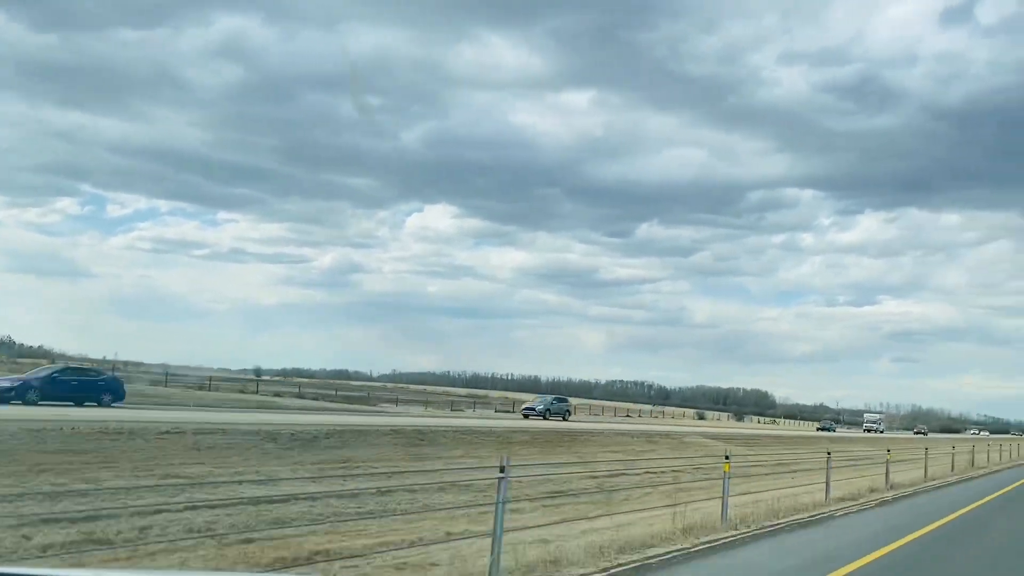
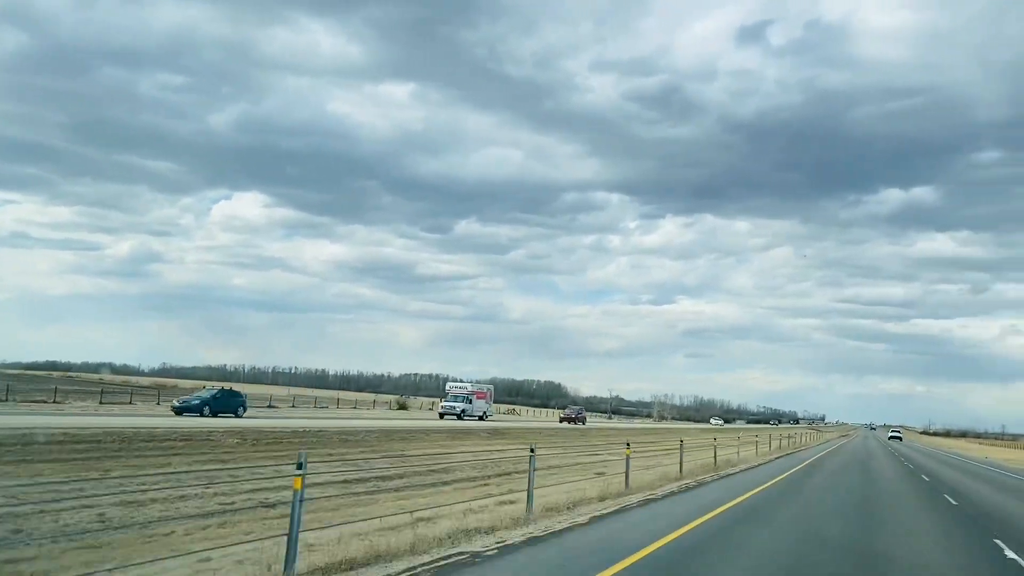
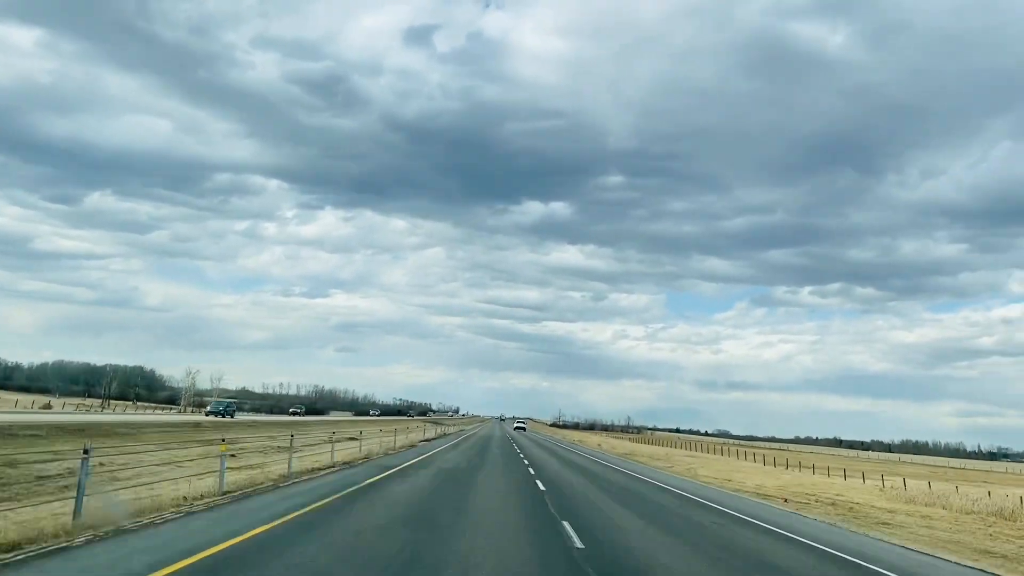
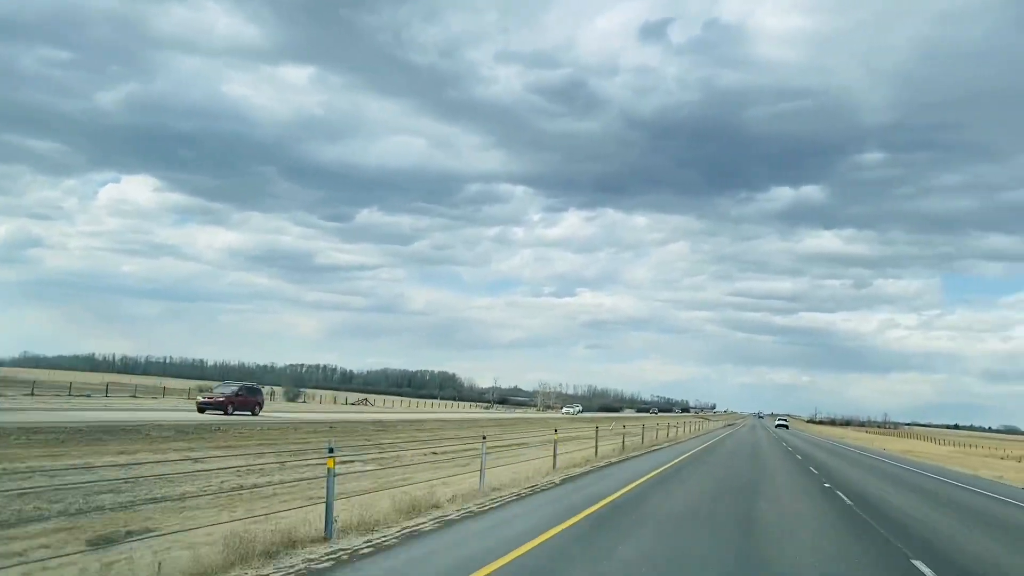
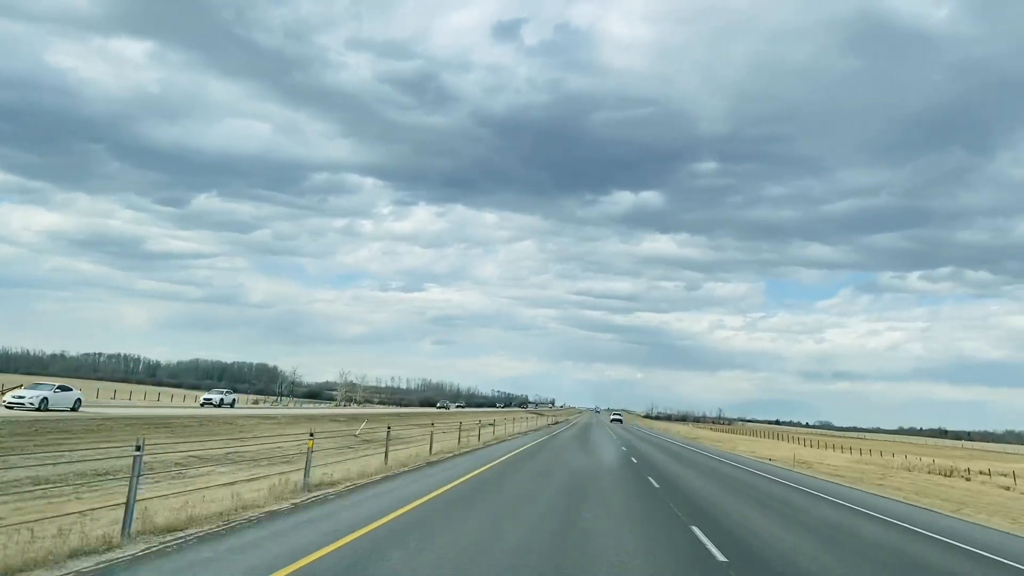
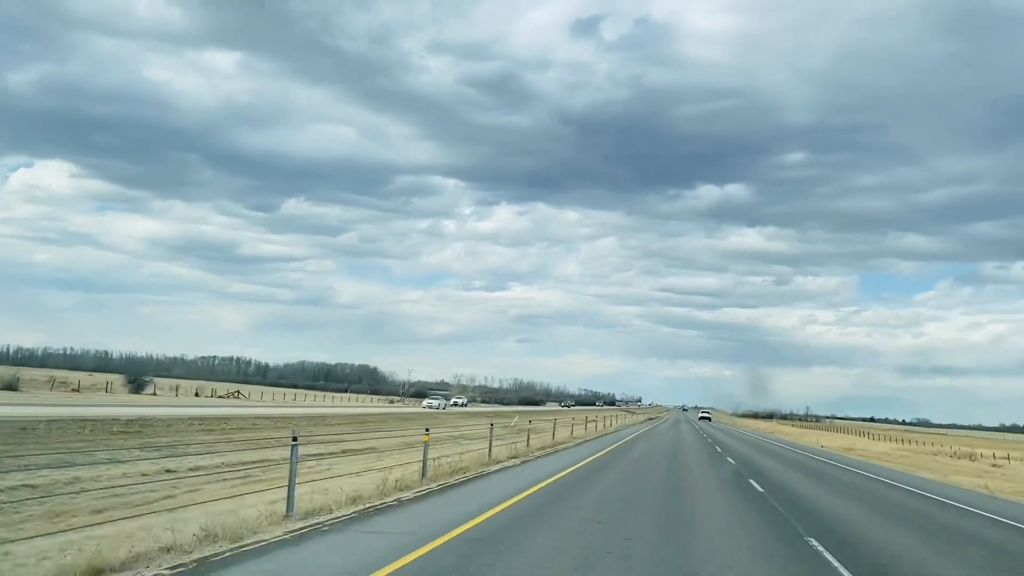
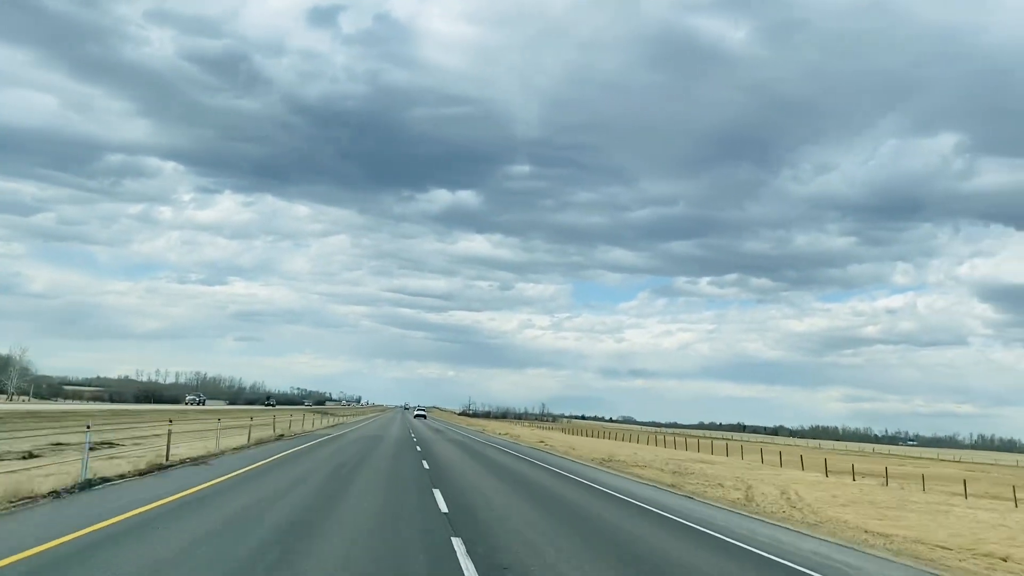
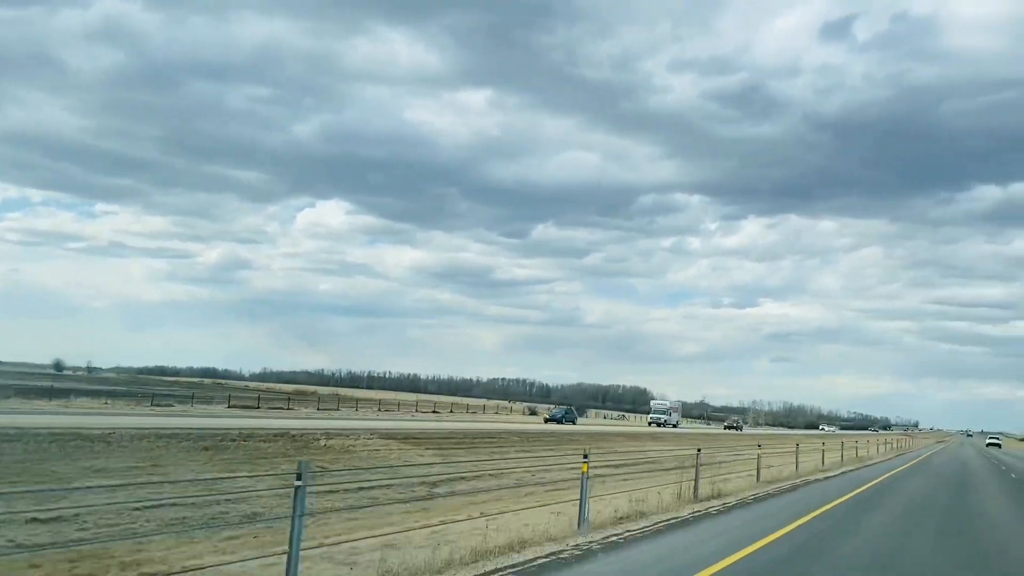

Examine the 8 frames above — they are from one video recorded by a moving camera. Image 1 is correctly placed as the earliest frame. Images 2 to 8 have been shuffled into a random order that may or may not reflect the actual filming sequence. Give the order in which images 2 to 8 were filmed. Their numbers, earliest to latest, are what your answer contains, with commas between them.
8, 2, 4, 6, 5, 3, 7
